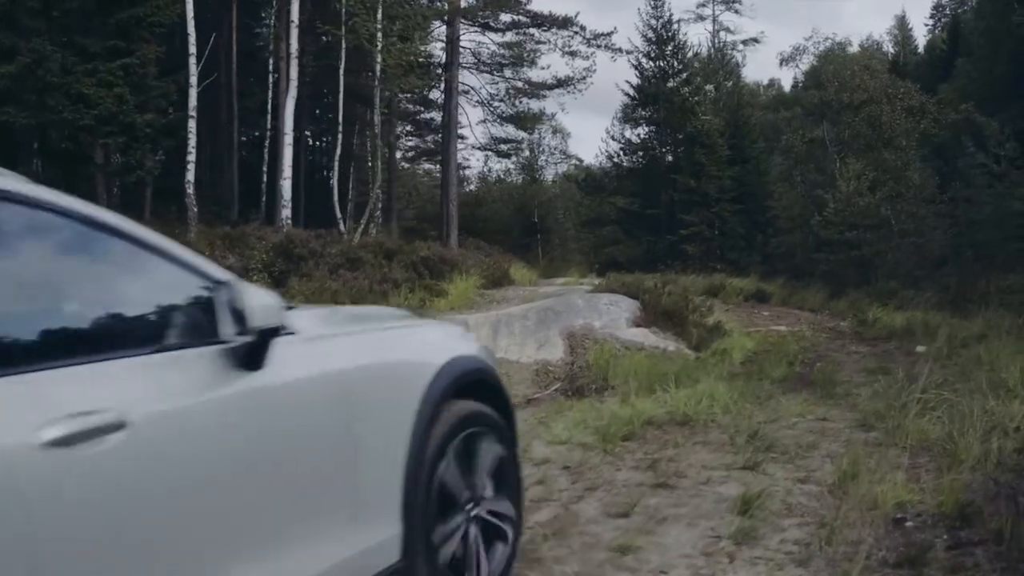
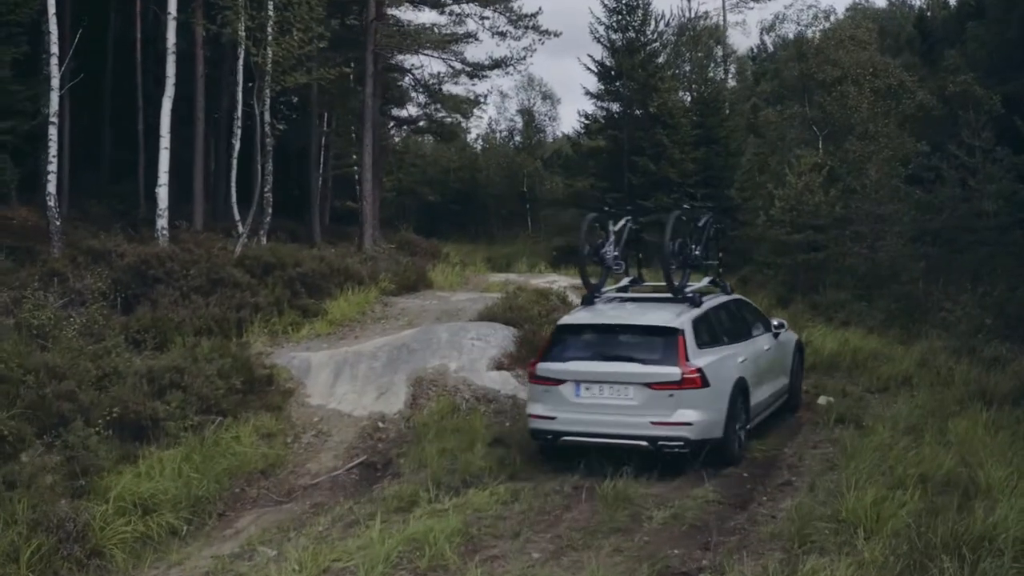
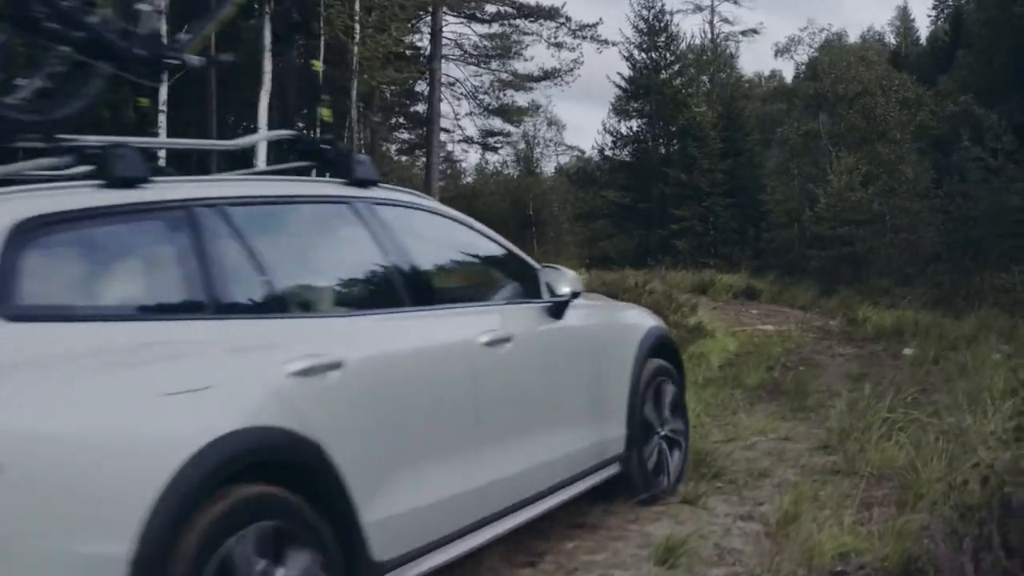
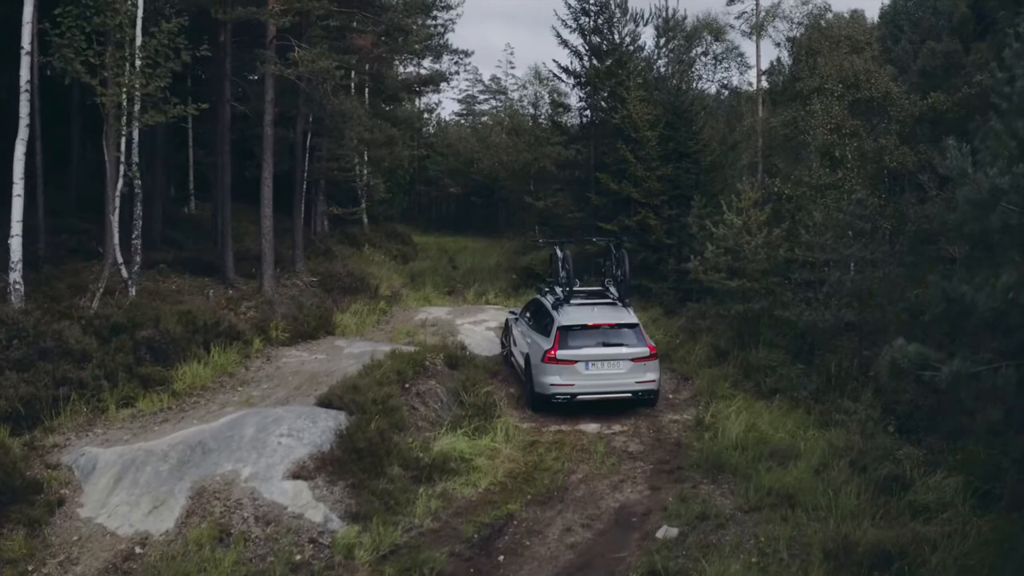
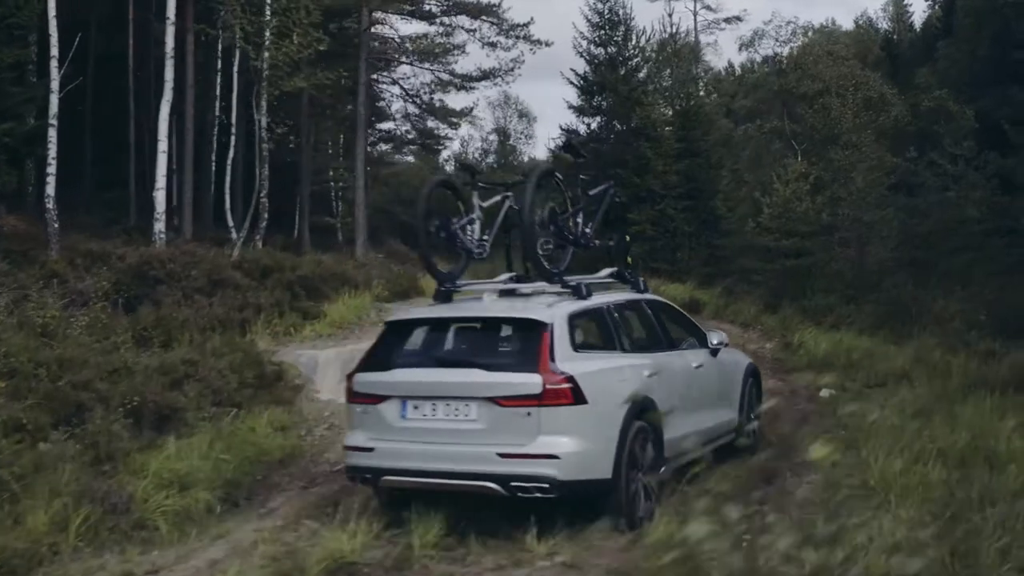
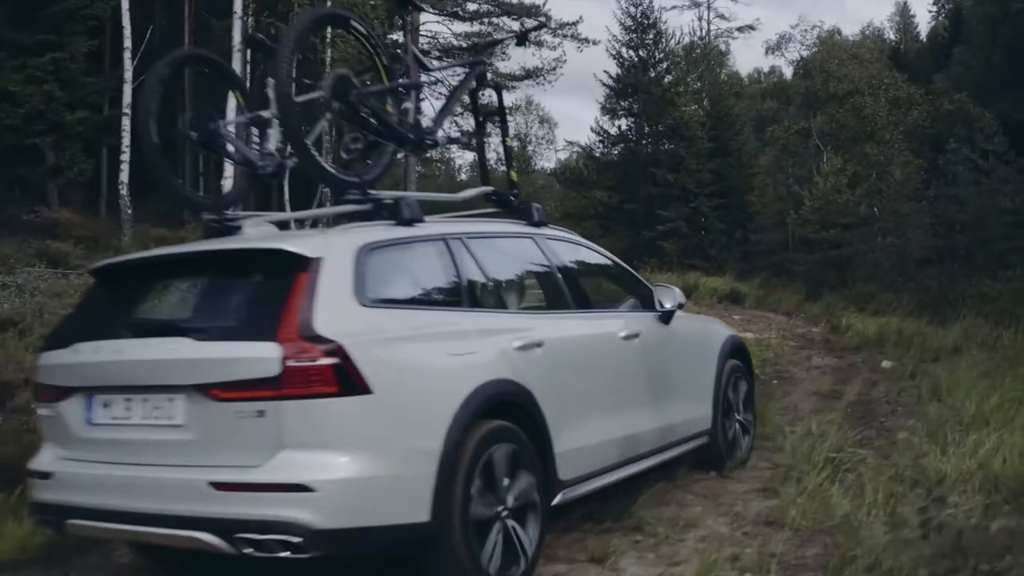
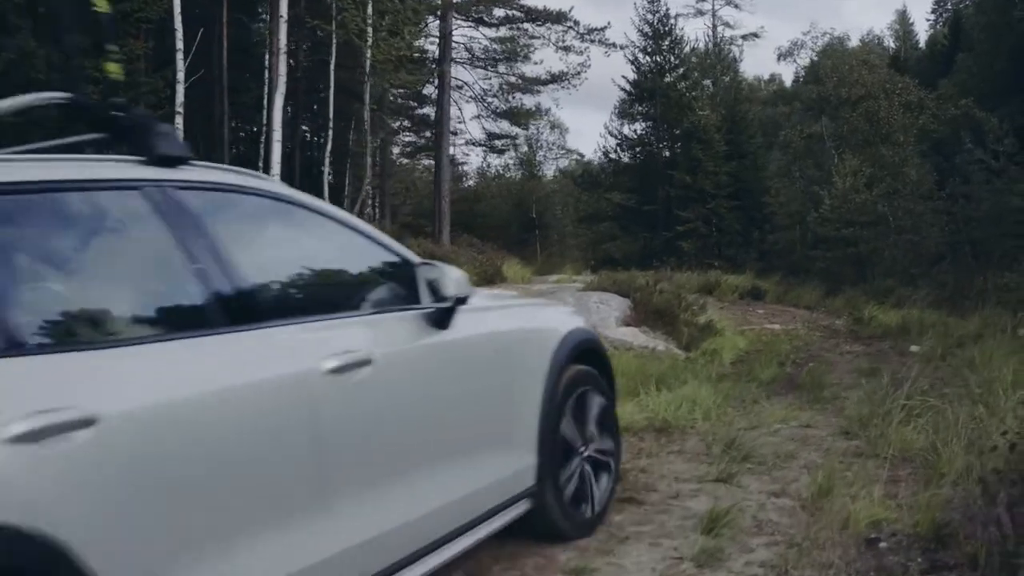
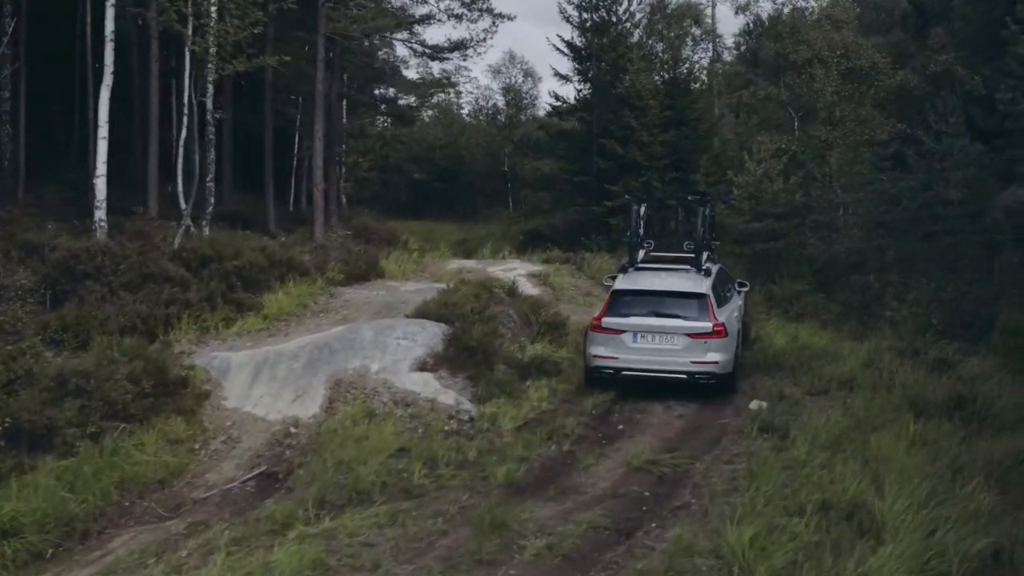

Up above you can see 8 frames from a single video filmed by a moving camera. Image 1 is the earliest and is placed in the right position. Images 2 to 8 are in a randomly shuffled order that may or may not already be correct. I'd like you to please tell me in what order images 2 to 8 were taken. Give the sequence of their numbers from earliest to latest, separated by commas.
7, 3, 6, 5, 2, 8, 4
